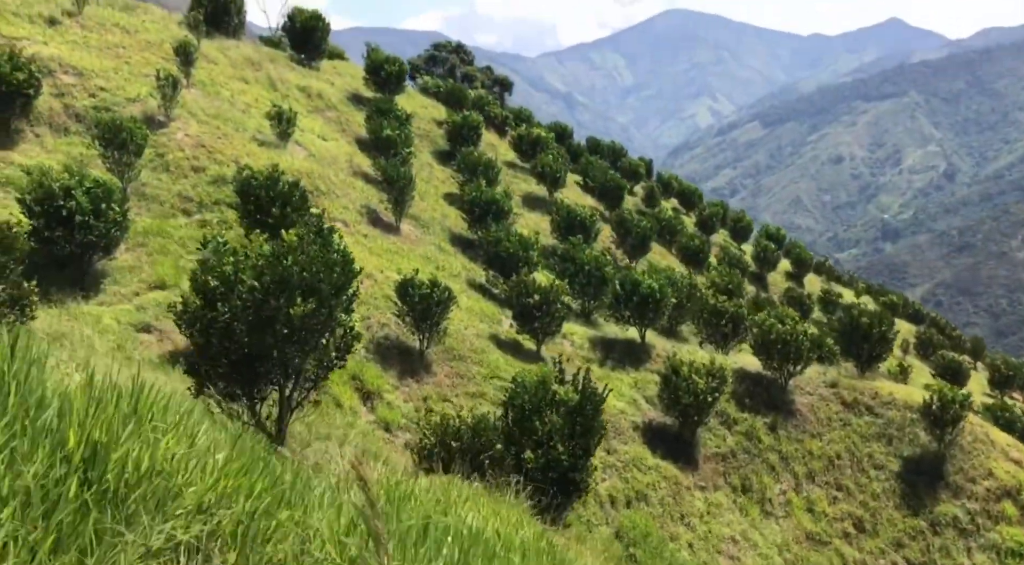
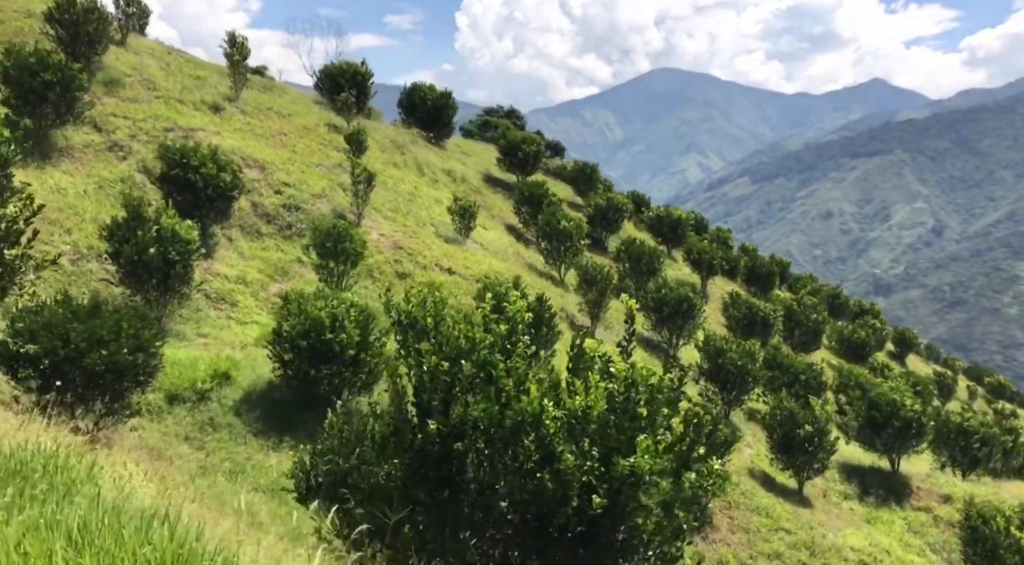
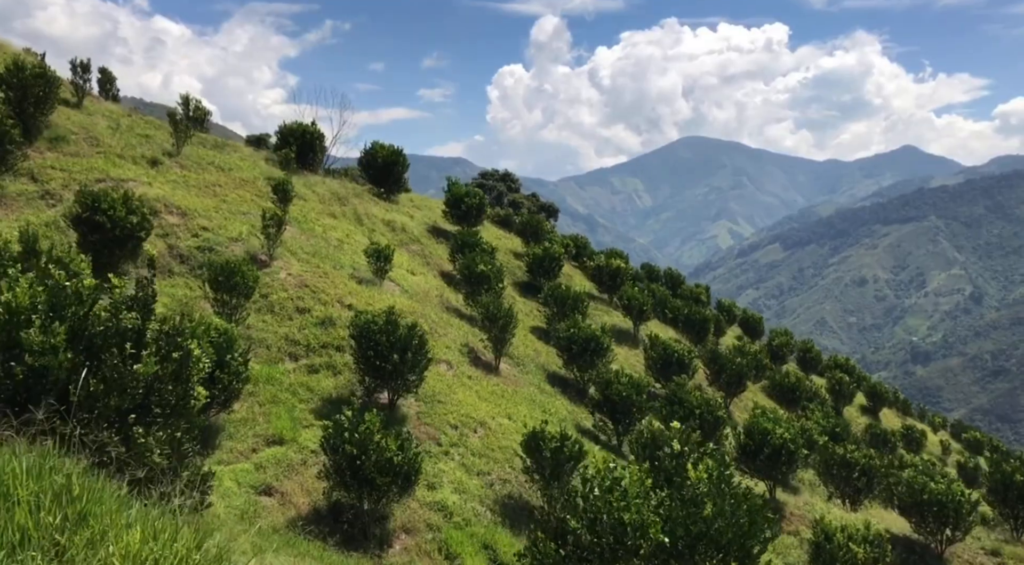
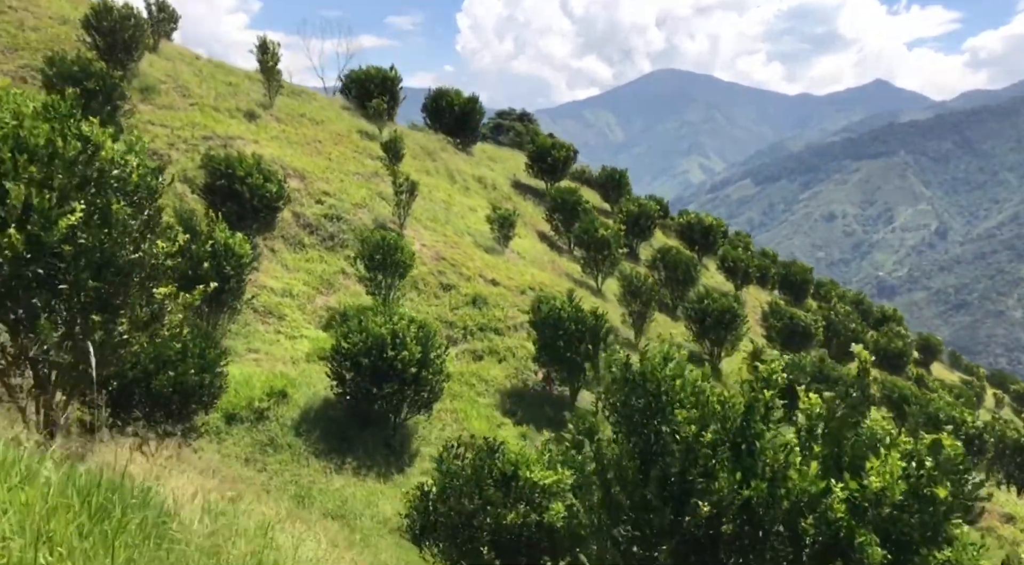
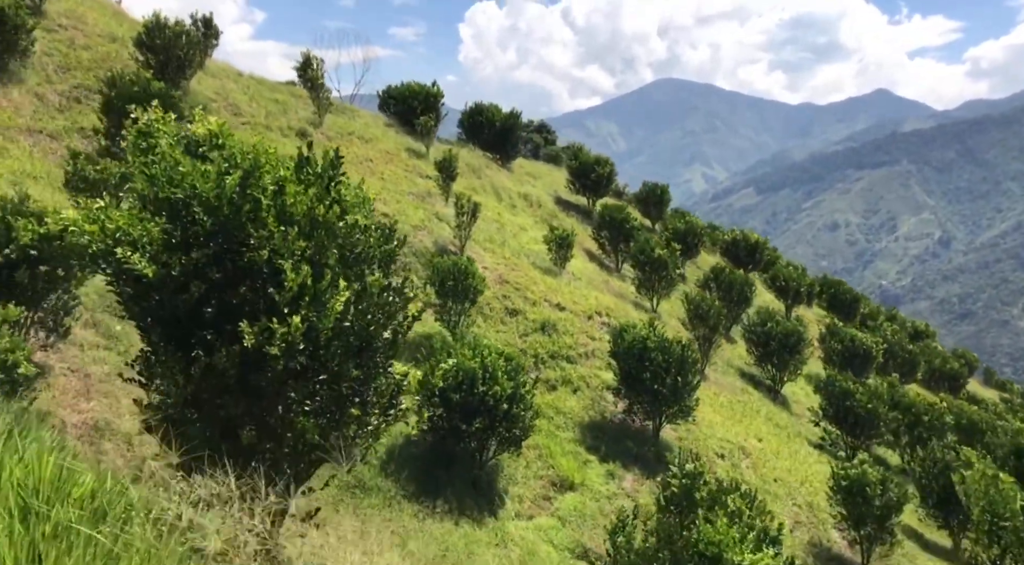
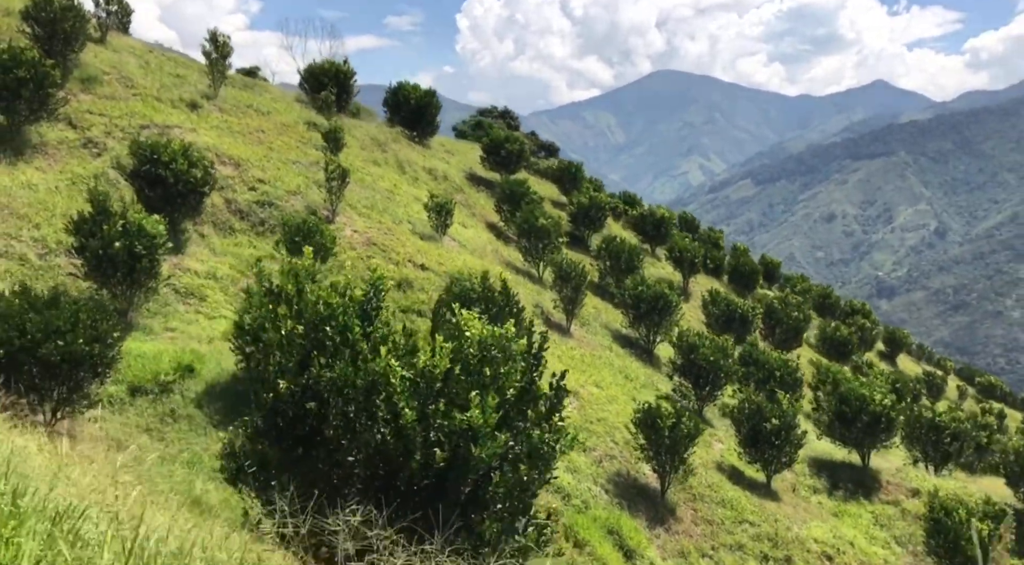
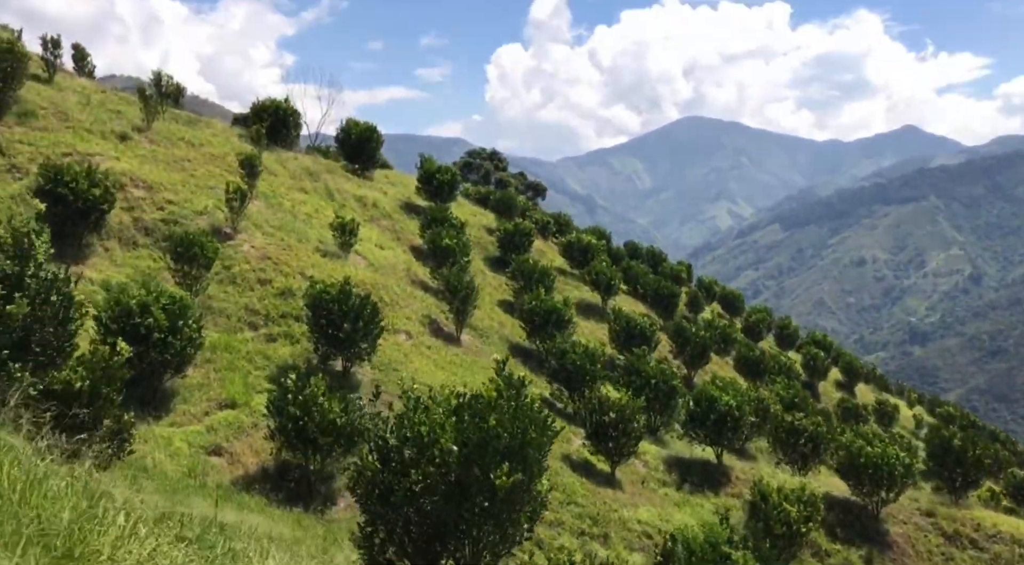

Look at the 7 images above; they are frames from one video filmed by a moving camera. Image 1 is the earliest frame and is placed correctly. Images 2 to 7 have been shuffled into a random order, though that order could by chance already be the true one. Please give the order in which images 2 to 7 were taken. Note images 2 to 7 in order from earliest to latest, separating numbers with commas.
7, 3, 6, 2, 4, 5
